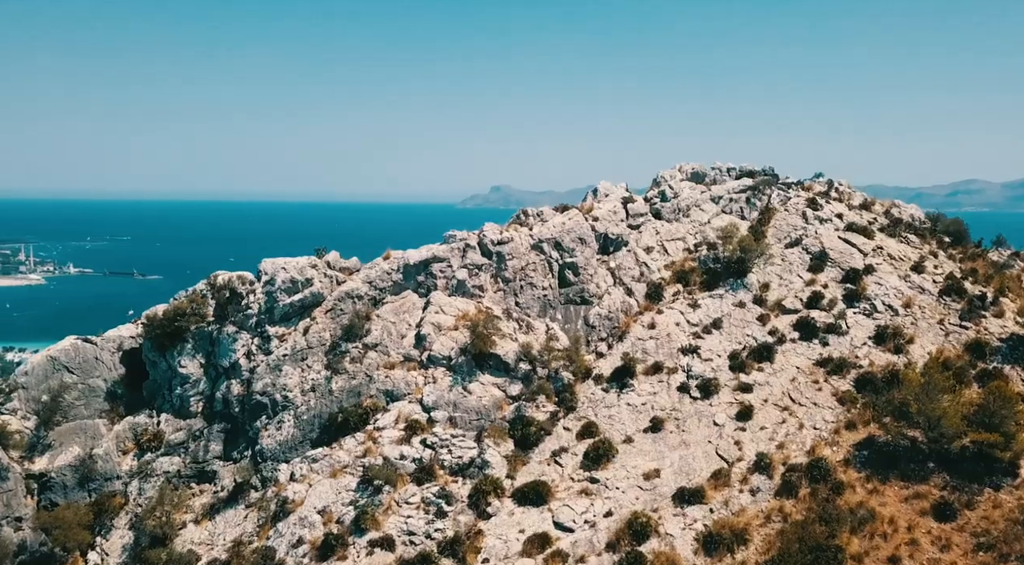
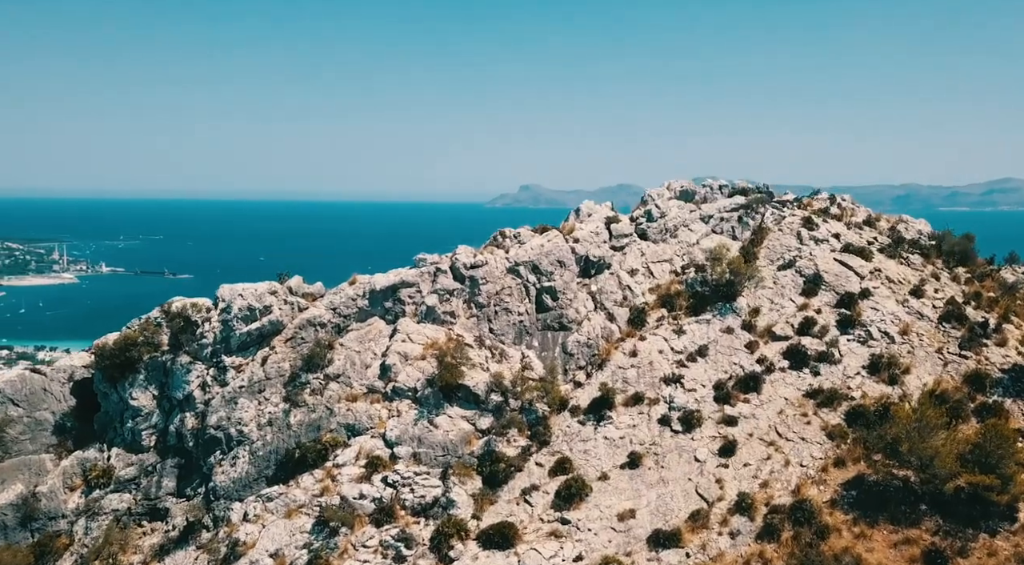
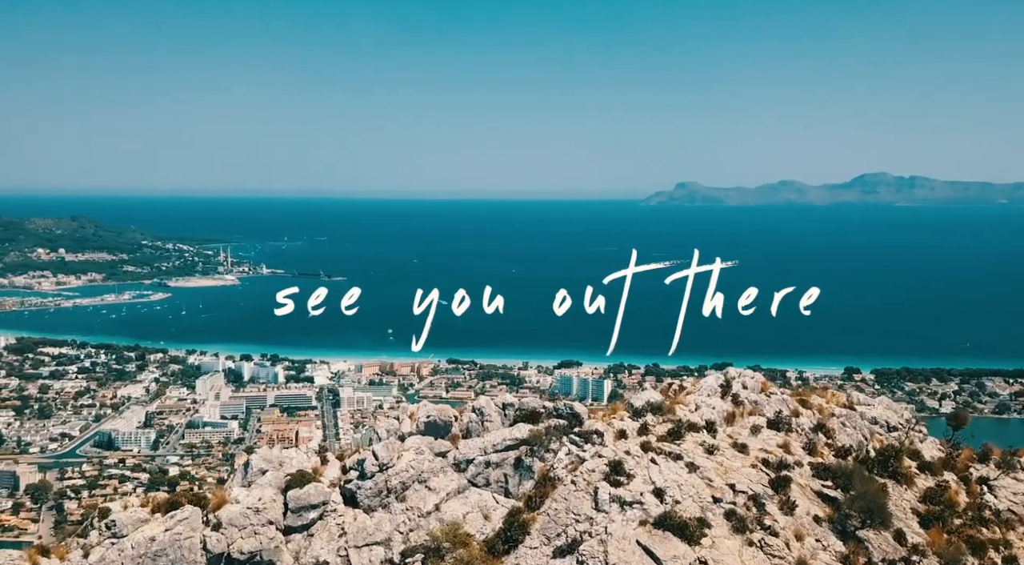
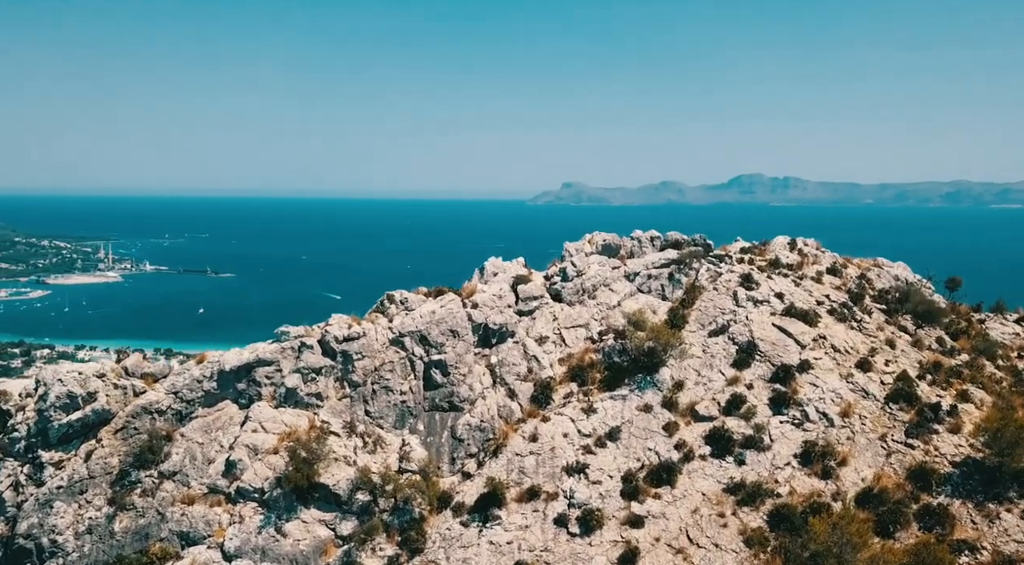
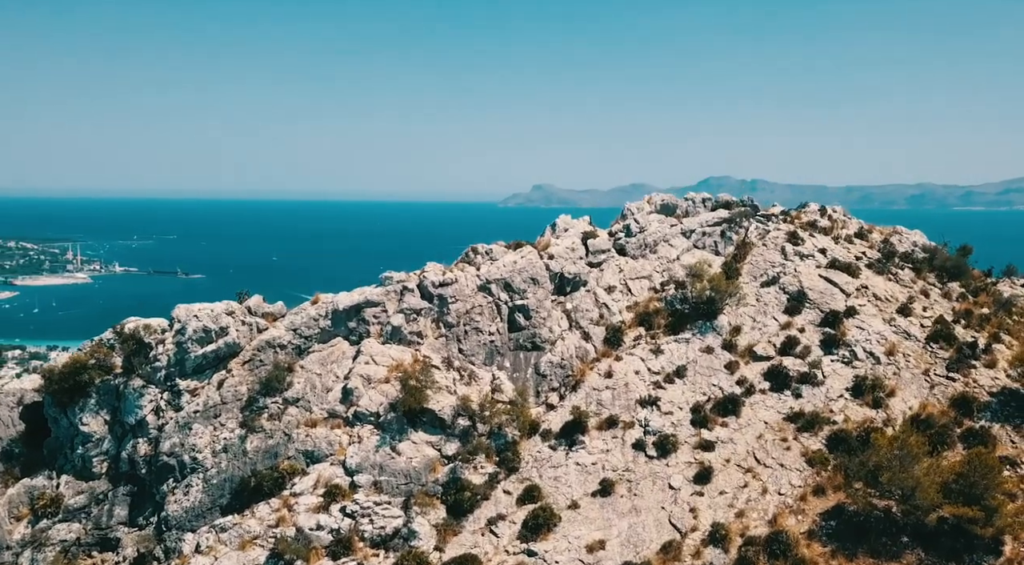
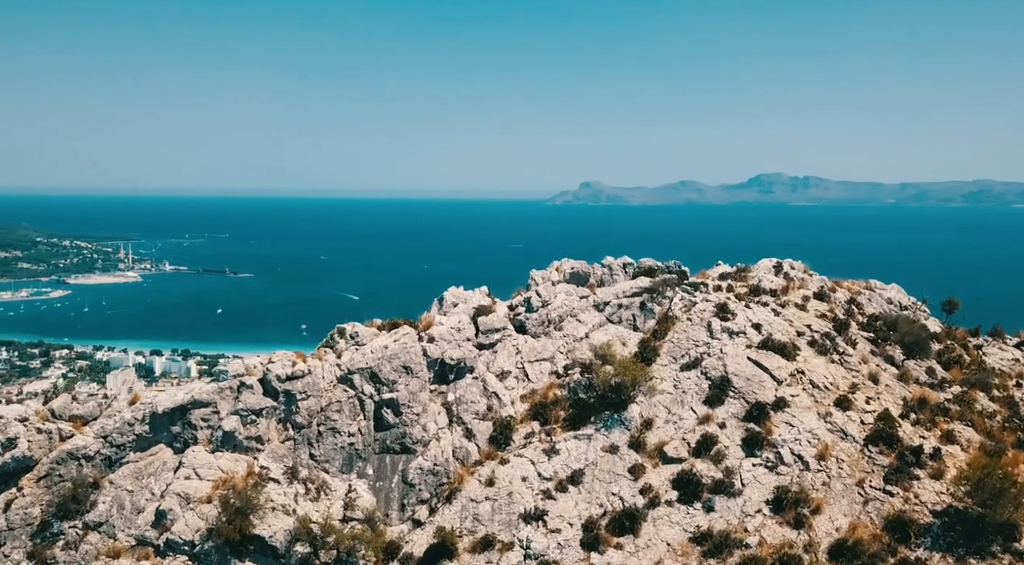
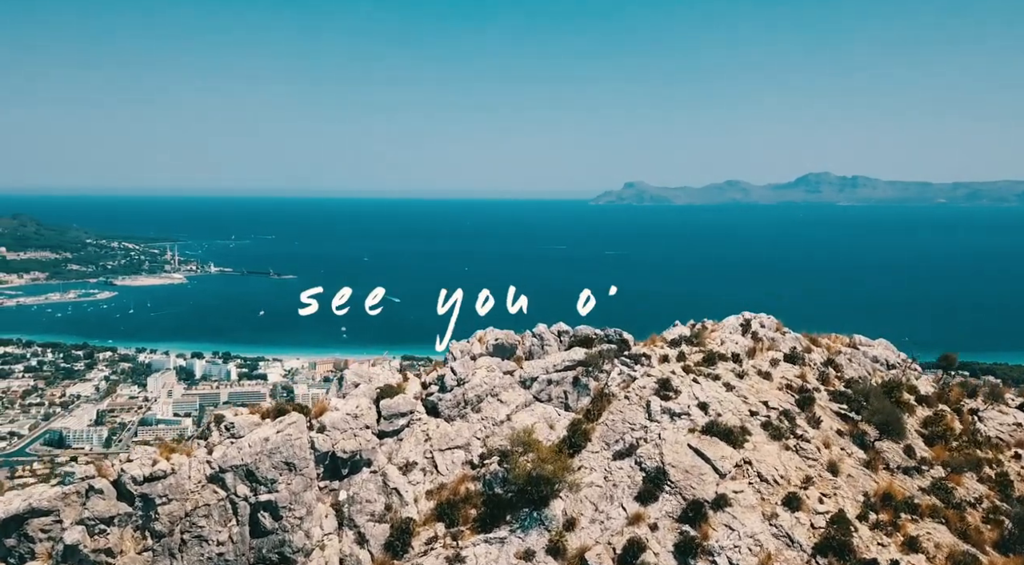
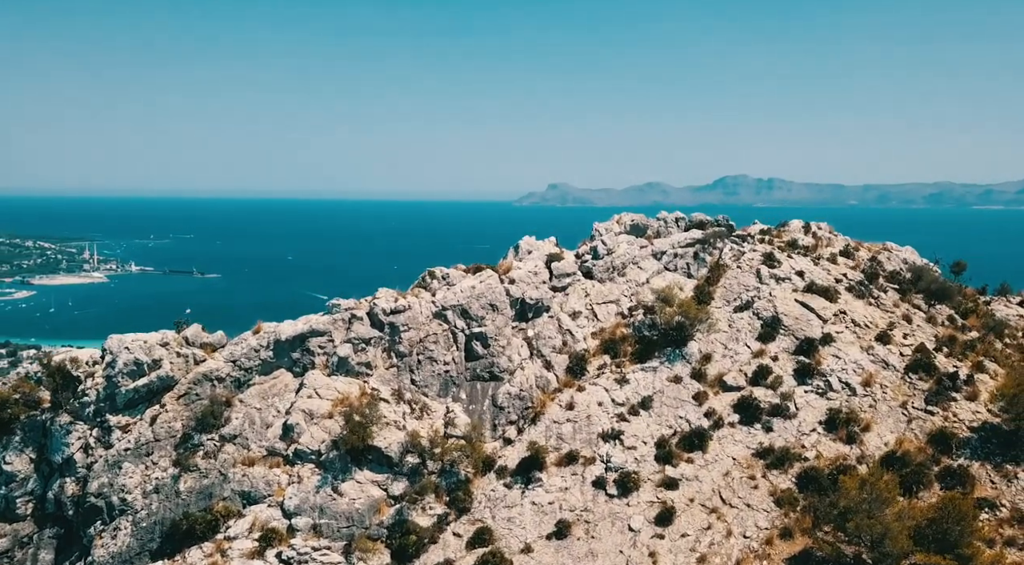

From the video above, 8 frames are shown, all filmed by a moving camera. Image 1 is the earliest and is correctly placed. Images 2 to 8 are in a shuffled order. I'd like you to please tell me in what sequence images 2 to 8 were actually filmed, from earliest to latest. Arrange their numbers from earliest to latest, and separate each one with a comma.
2, 5, 8, 4, 6, 7, 3
